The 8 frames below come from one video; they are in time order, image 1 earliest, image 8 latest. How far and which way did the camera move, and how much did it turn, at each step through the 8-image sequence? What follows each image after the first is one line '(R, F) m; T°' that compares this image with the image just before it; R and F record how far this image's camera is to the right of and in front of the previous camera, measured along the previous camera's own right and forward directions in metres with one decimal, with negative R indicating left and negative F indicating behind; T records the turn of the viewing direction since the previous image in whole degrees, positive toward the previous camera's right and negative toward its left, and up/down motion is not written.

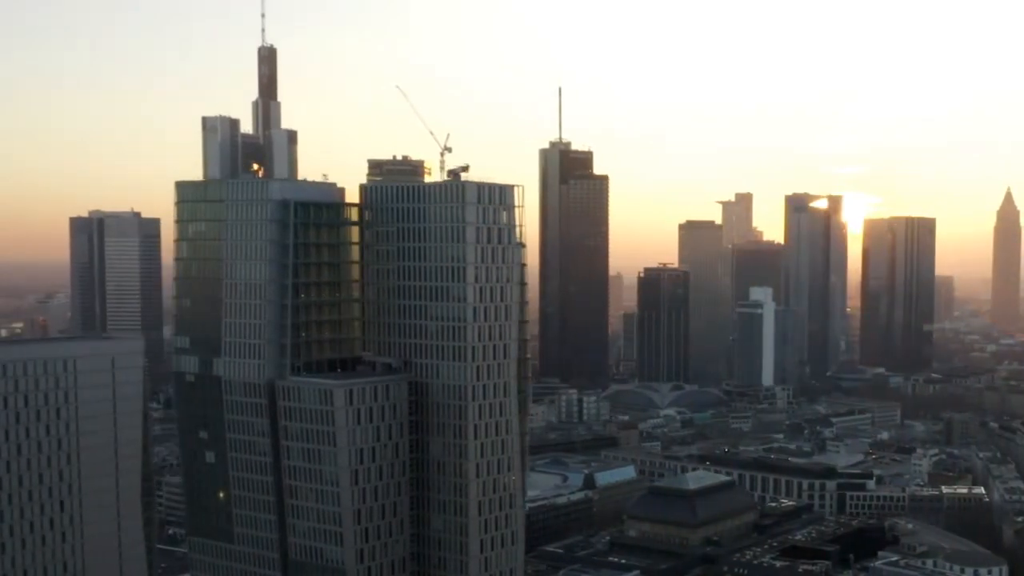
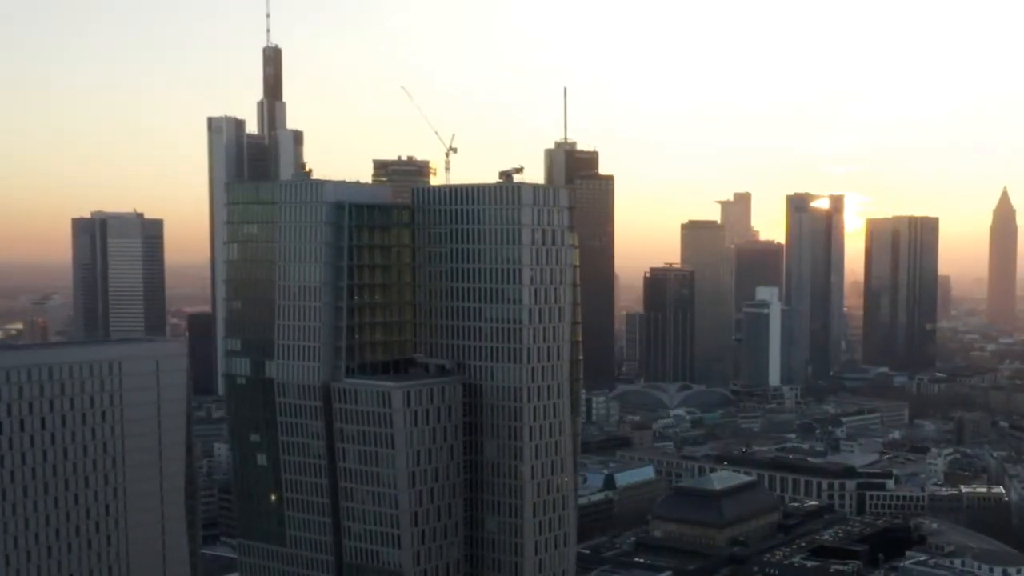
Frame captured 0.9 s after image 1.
(-4.0, -0.2) m; 0°
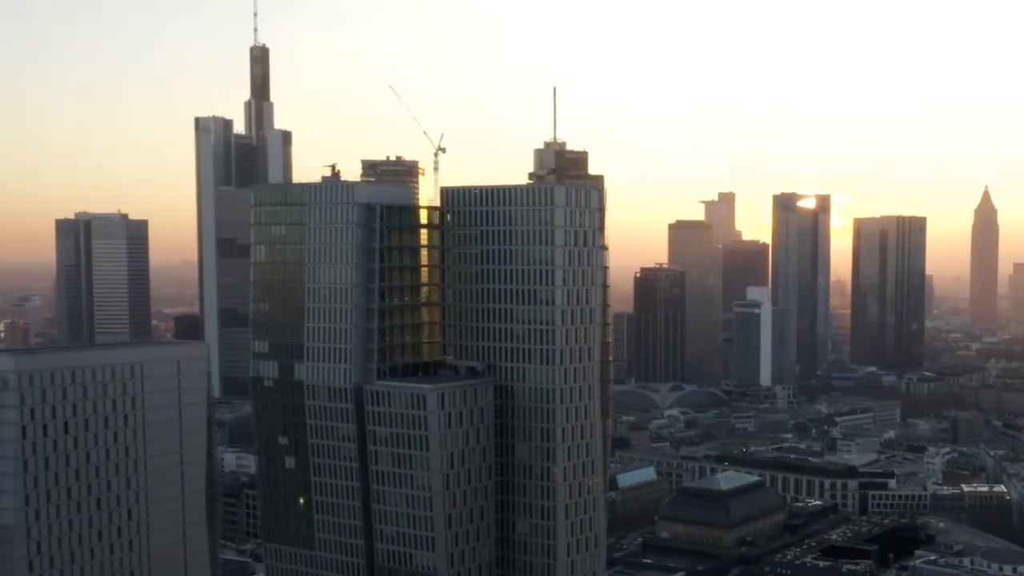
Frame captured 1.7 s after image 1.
(-3.4, +0.2) m; +1°
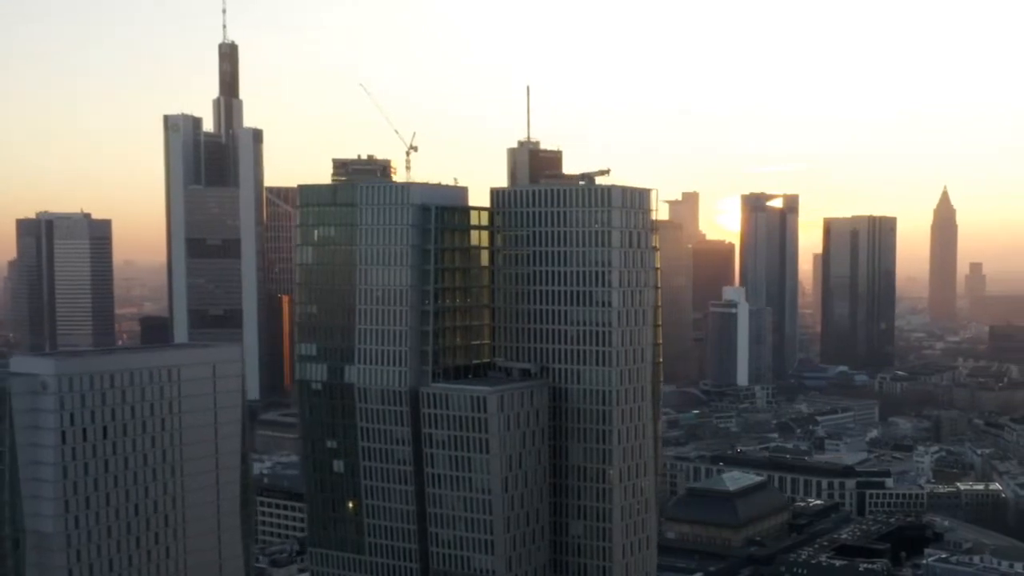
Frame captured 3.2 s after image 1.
(-6.5, +0.6) m; +2°
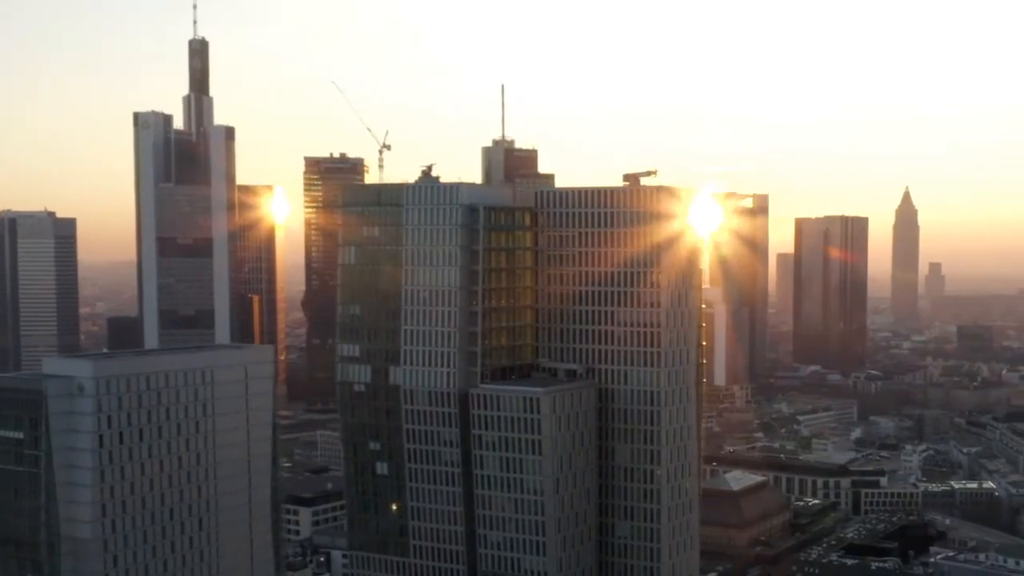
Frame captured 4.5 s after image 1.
(-5.8, +0.5) m; +2°
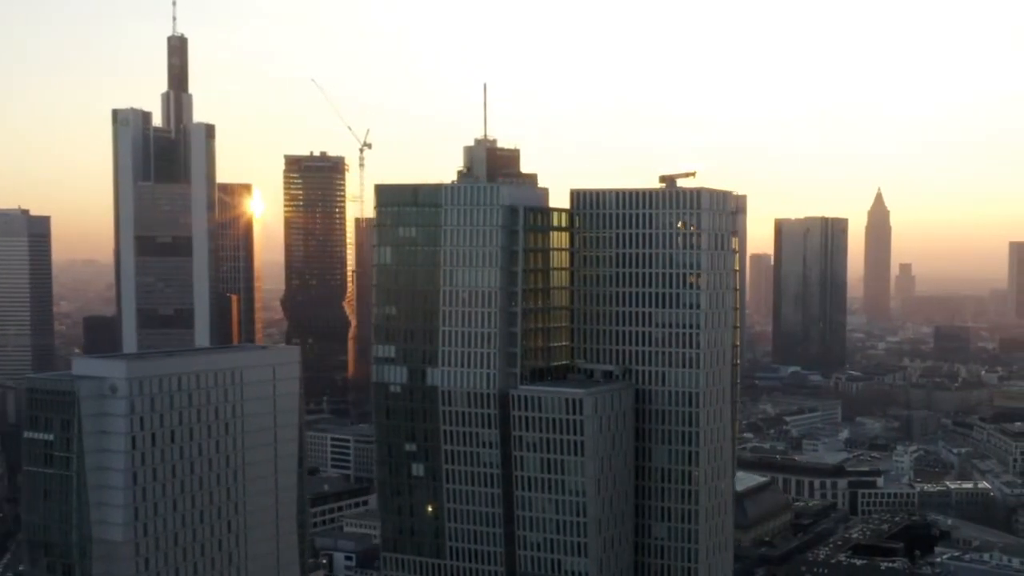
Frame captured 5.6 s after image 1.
(-4.5, +0.2) m; +2°
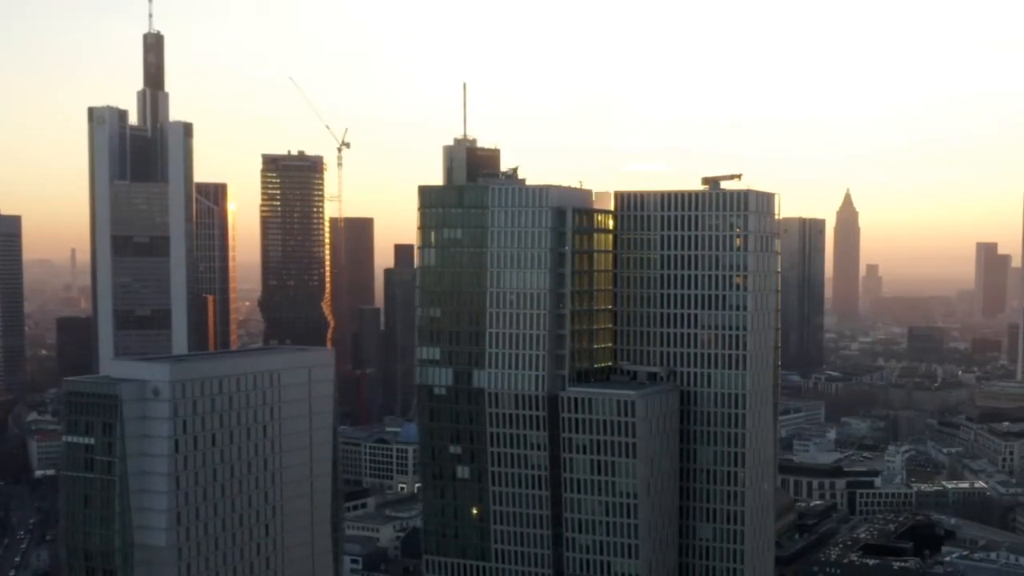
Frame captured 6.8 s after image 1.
(-5.3, +0.2) m; +2°
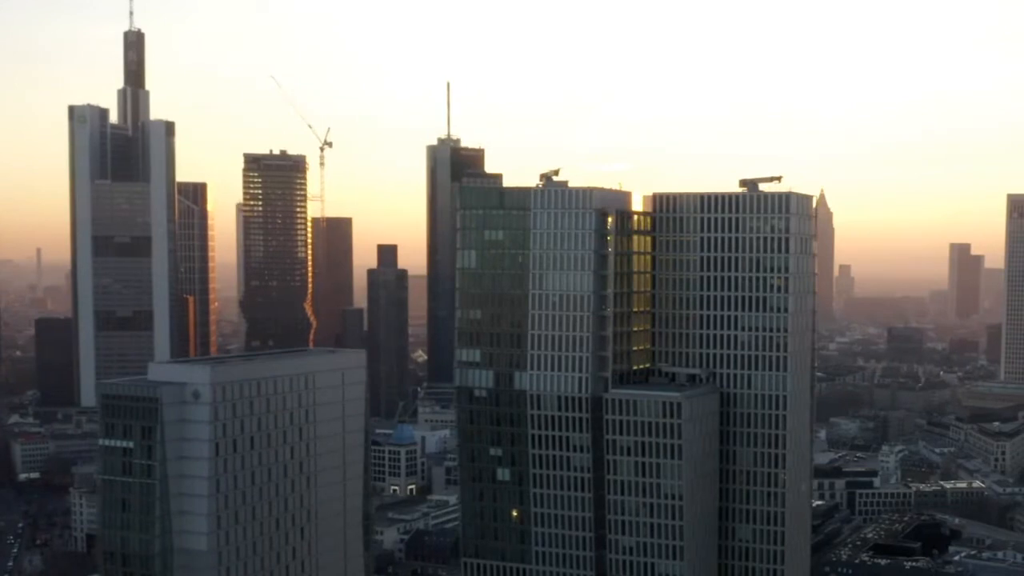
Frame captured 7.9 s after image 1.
(-4.6, +0.1) m; +1°
